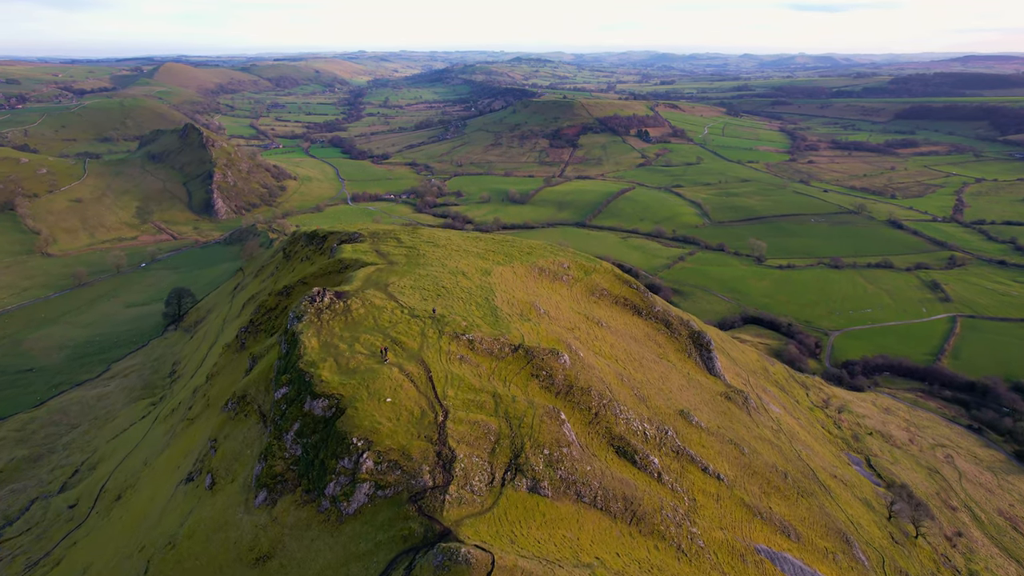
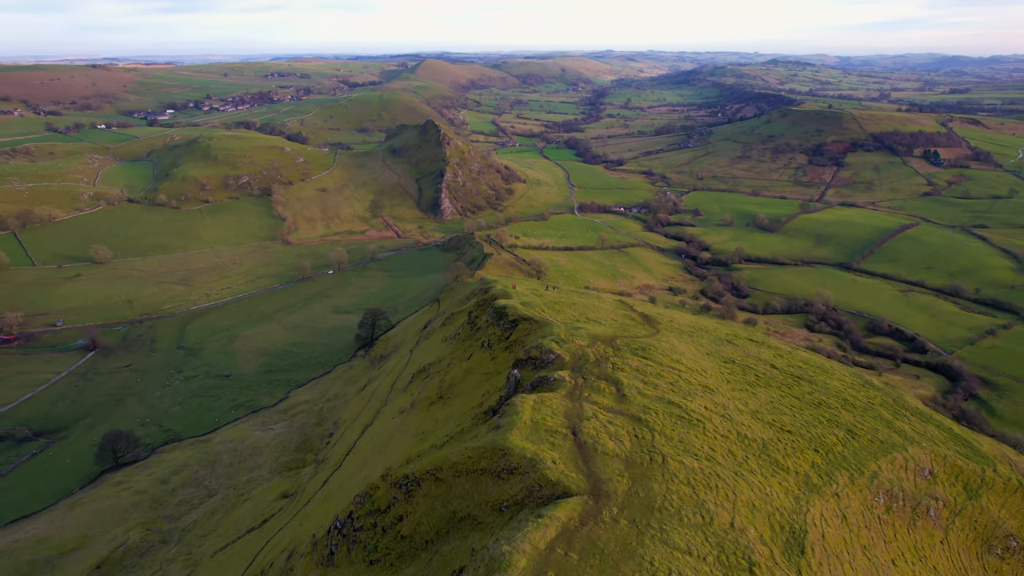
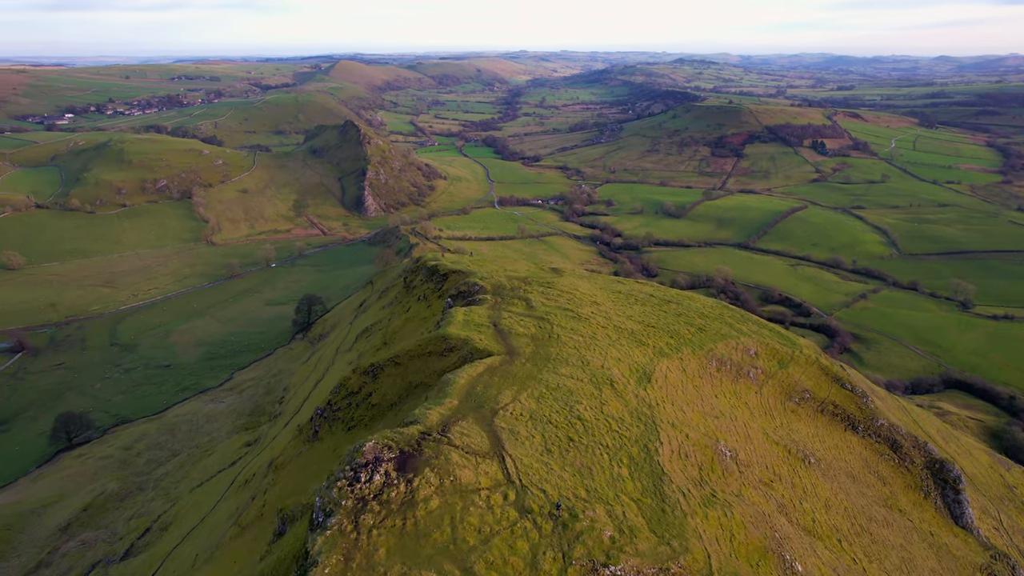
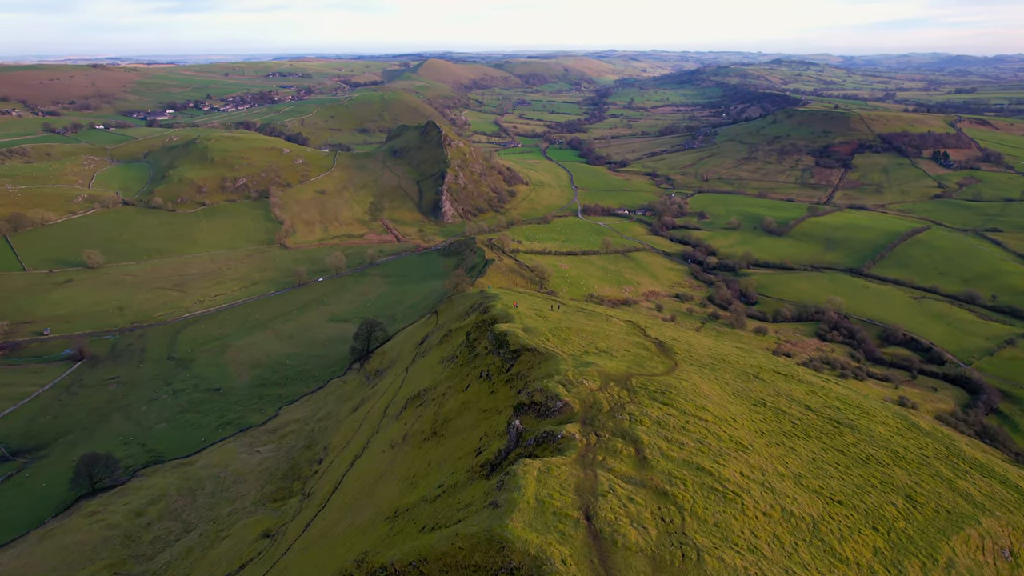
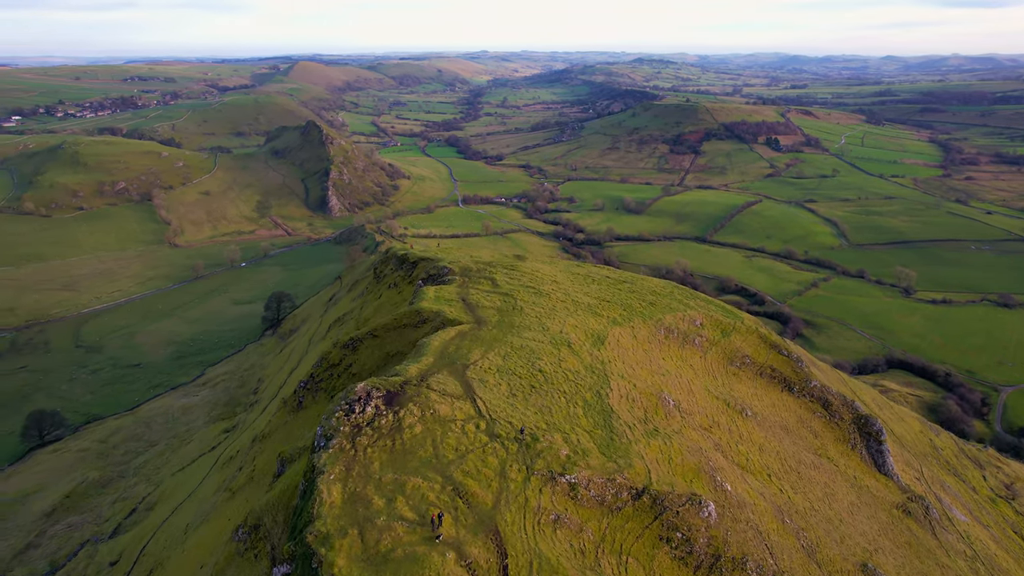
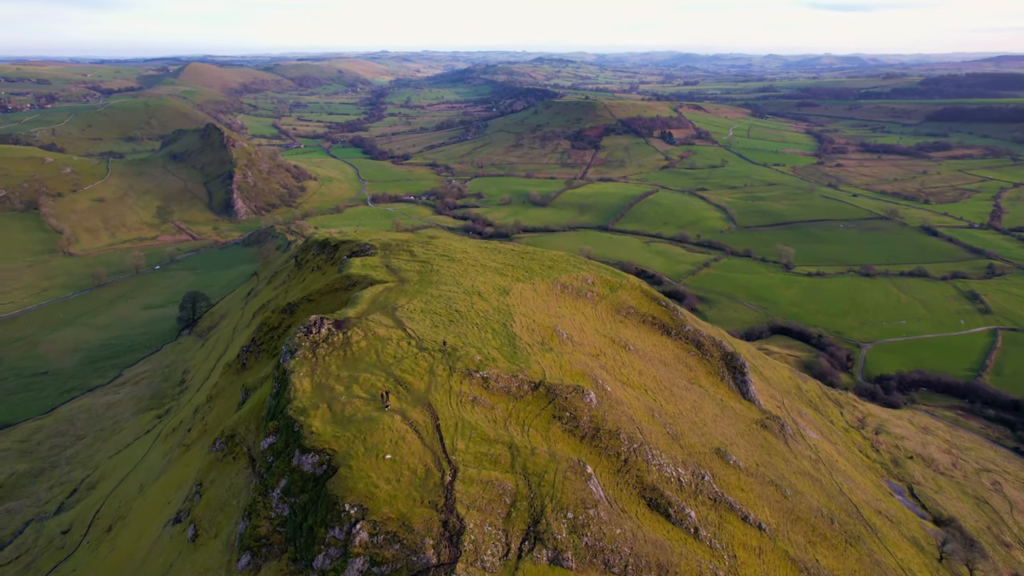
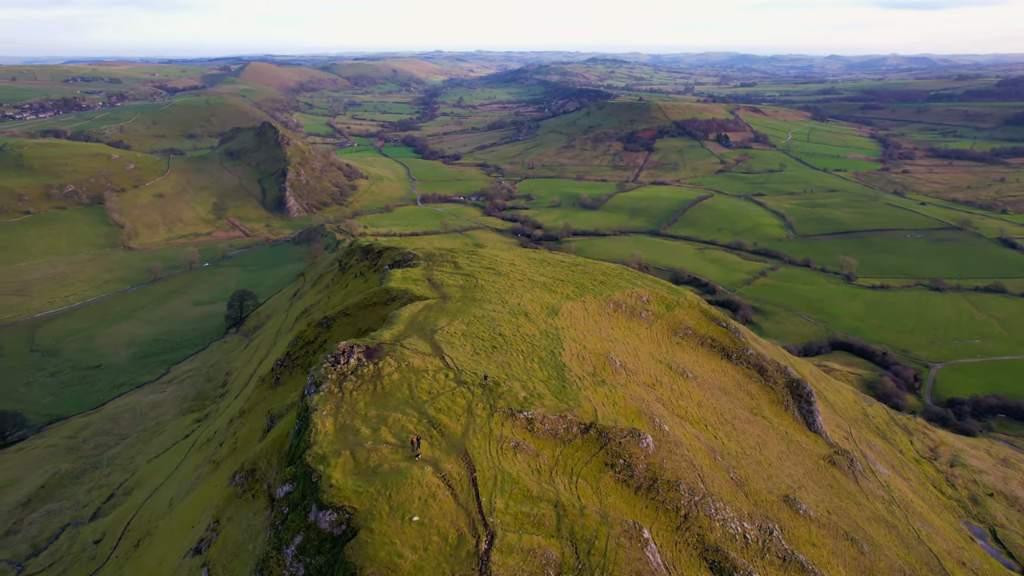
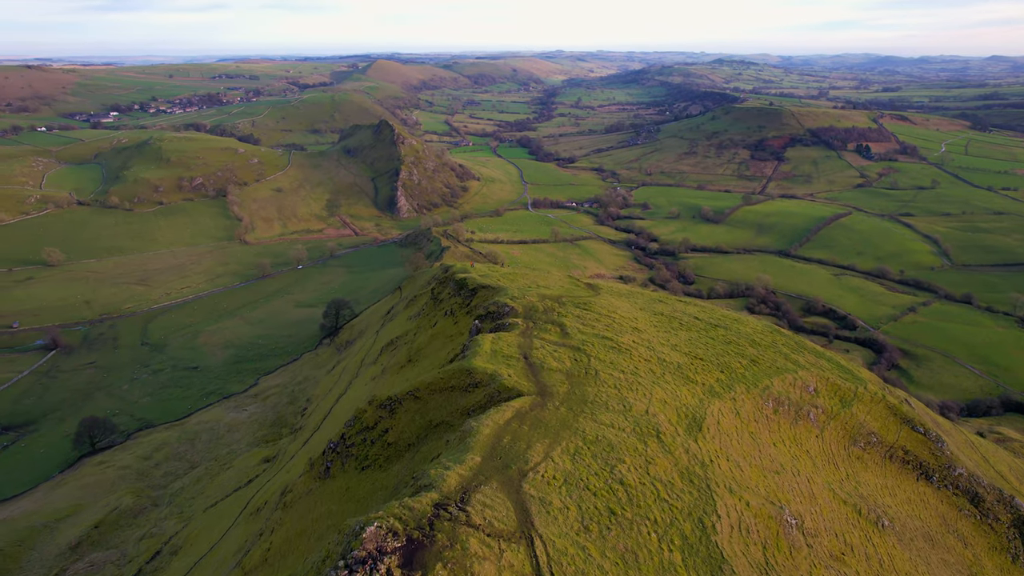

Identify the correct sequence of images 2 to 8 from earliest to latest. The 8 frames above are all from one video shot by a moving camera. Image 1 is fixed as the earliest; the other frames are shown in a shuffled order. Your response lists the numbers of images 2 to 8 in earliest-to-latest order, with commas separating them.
6, 7, 5, 3, 8, 2, 4
